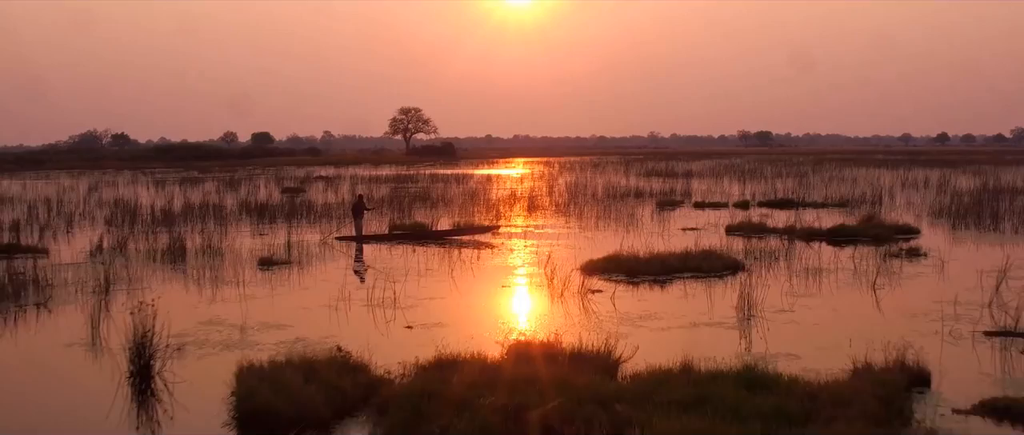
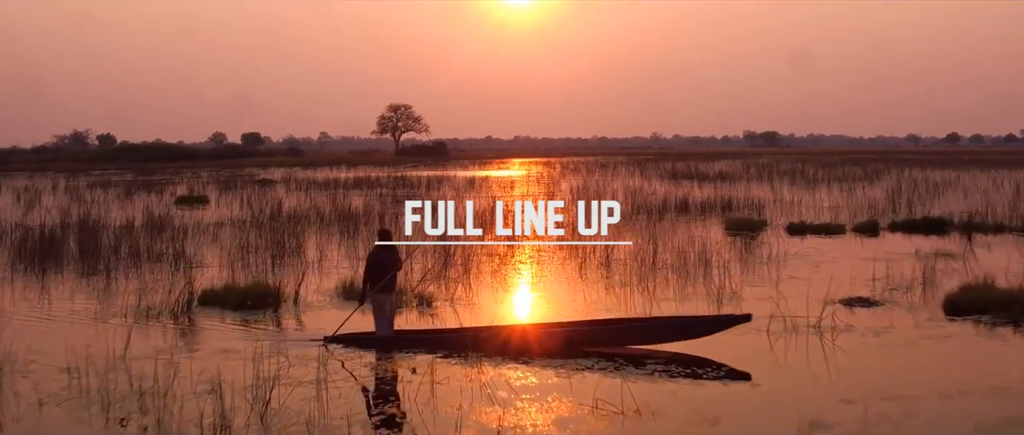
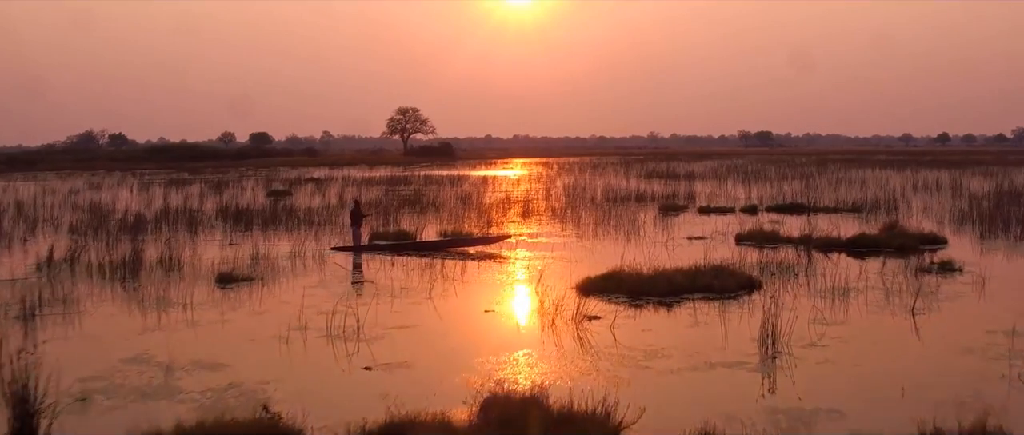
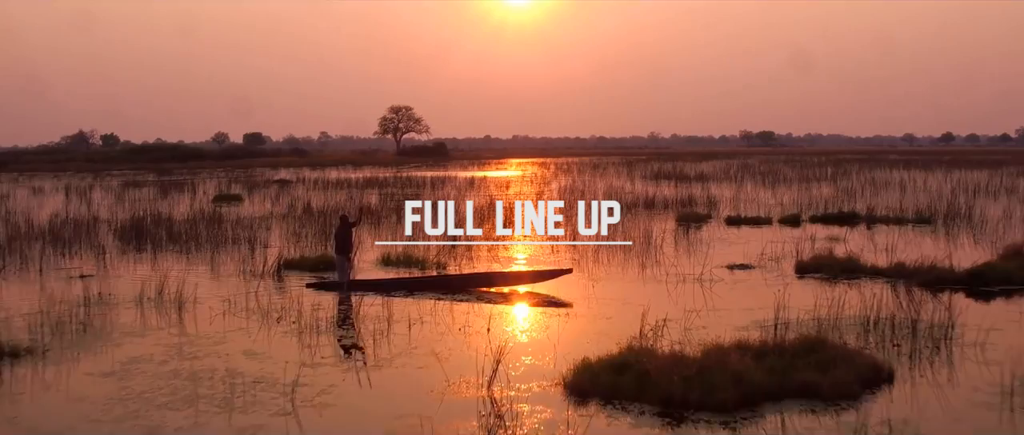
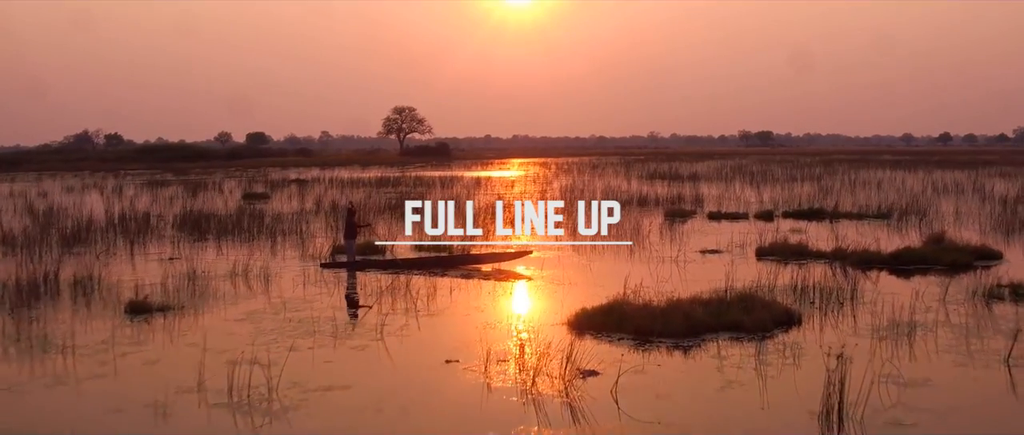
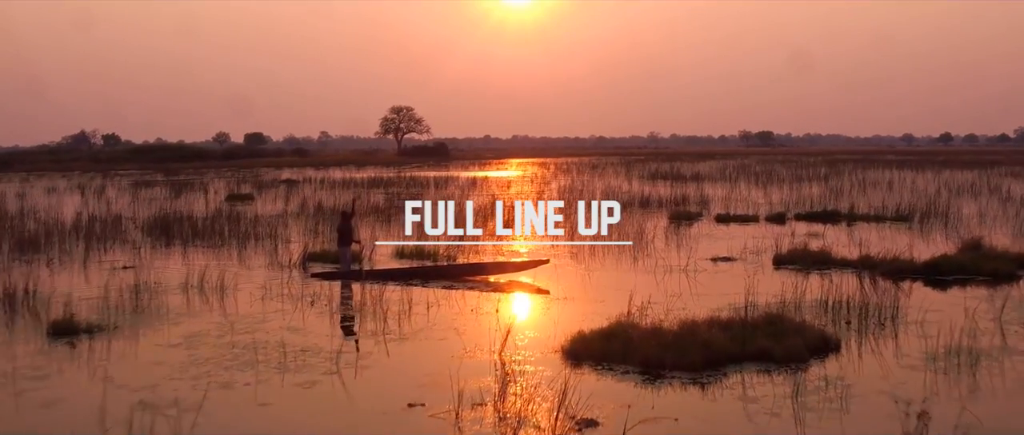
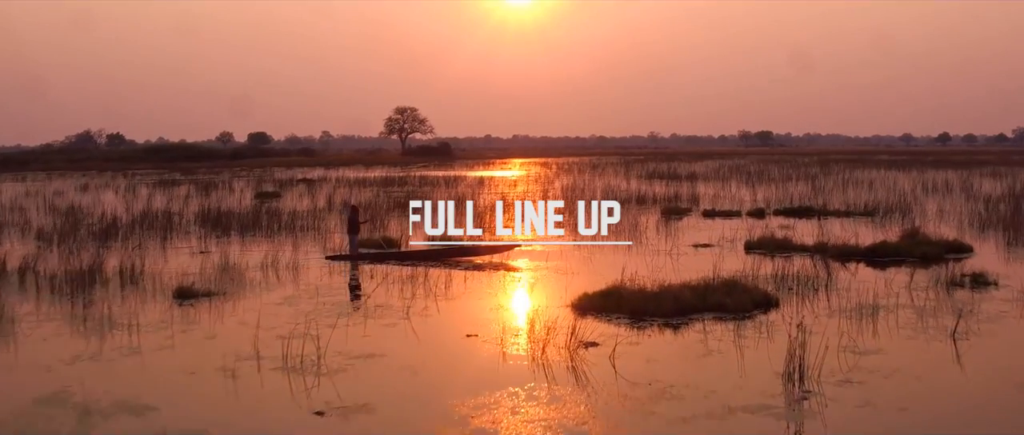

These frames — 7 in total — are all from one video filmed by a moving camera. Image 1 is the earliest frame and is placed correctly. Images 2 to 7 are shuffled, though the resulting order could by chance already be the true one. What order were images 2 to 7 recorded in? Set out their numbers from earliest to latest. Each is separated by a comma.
3, 7, 5, 6, 4, 2
